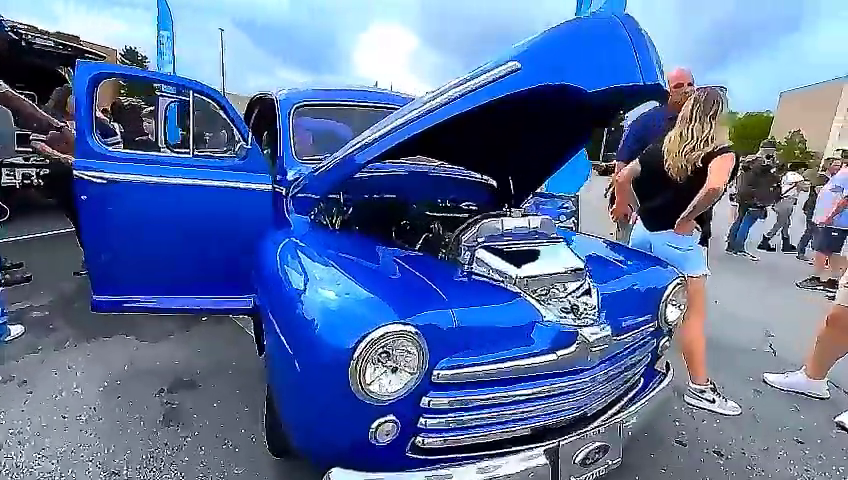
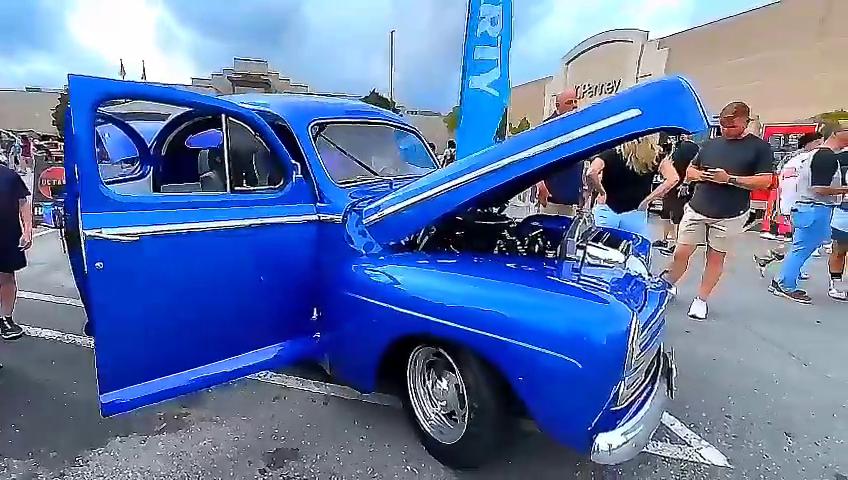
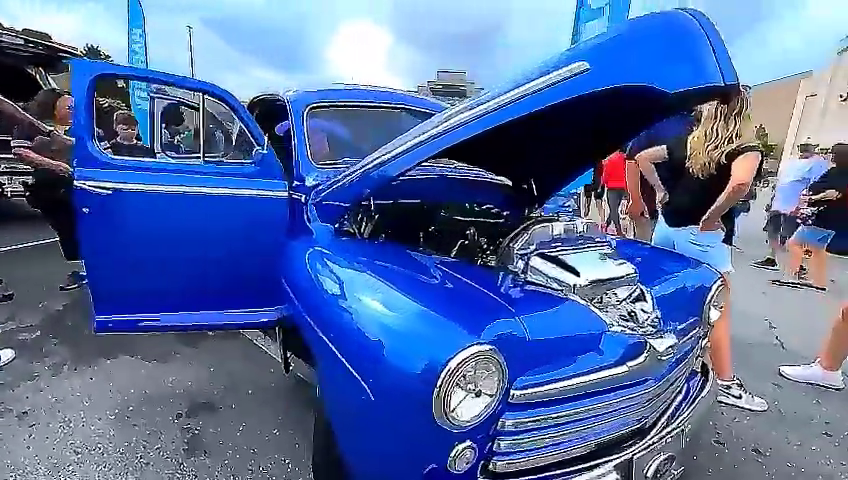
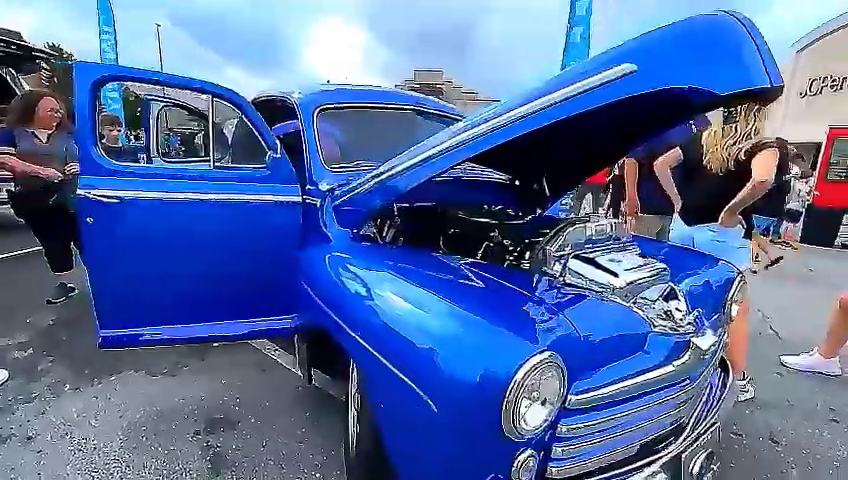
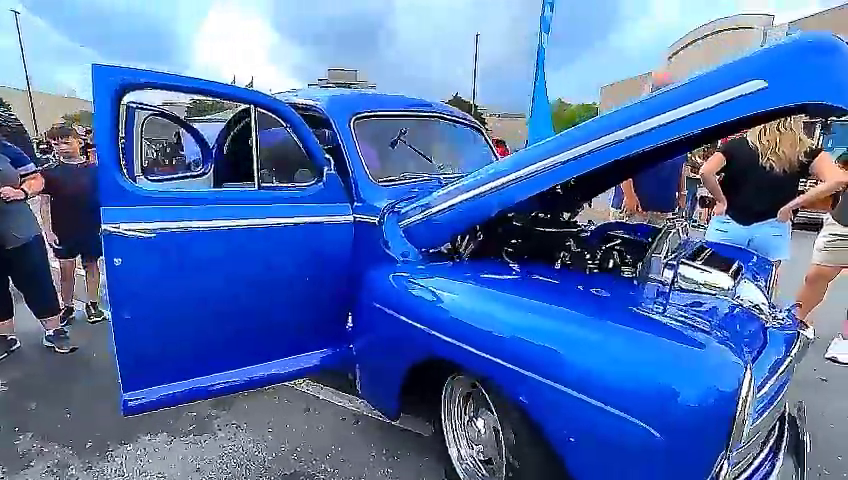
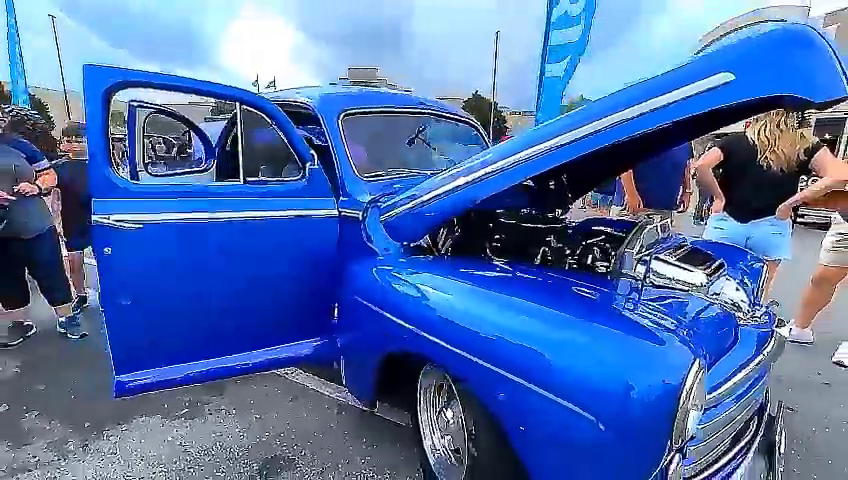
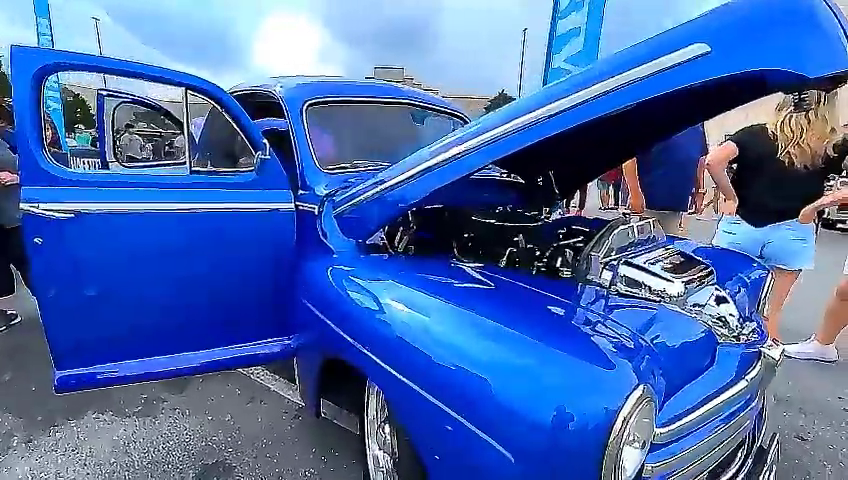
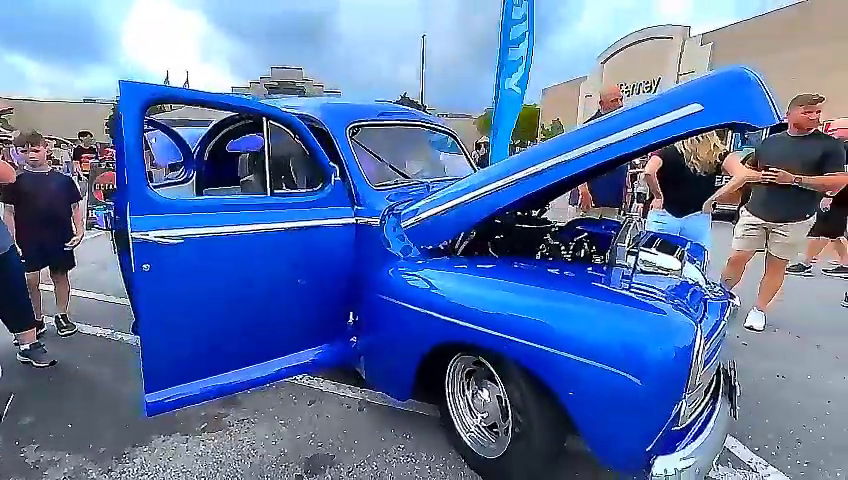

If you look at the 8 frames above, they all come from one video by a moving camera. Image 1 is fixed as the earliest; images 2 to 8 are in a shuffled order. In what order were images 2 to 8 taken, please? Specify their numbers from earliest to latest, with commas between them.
3, 4, 7, 6, 5, 8, 2
